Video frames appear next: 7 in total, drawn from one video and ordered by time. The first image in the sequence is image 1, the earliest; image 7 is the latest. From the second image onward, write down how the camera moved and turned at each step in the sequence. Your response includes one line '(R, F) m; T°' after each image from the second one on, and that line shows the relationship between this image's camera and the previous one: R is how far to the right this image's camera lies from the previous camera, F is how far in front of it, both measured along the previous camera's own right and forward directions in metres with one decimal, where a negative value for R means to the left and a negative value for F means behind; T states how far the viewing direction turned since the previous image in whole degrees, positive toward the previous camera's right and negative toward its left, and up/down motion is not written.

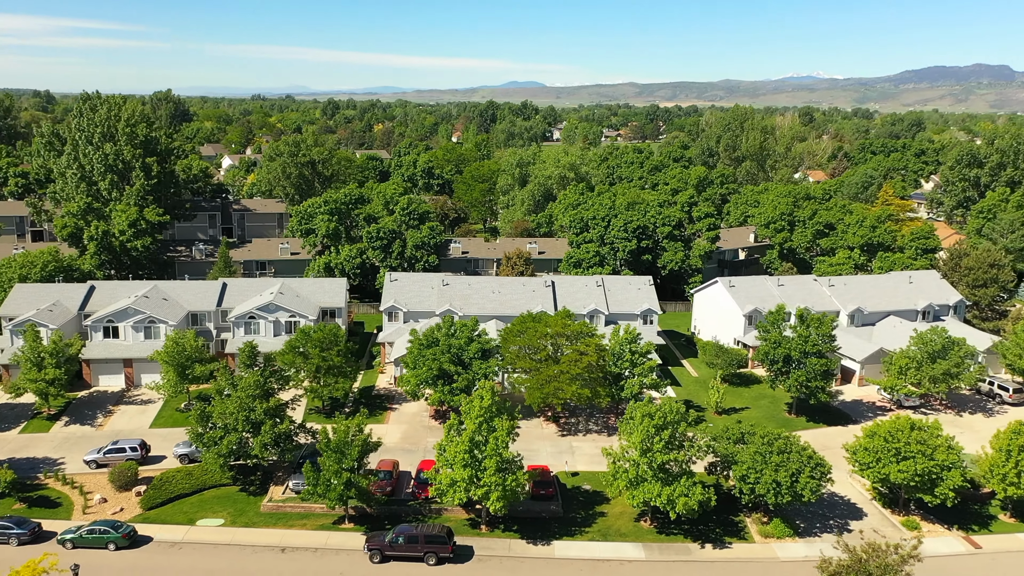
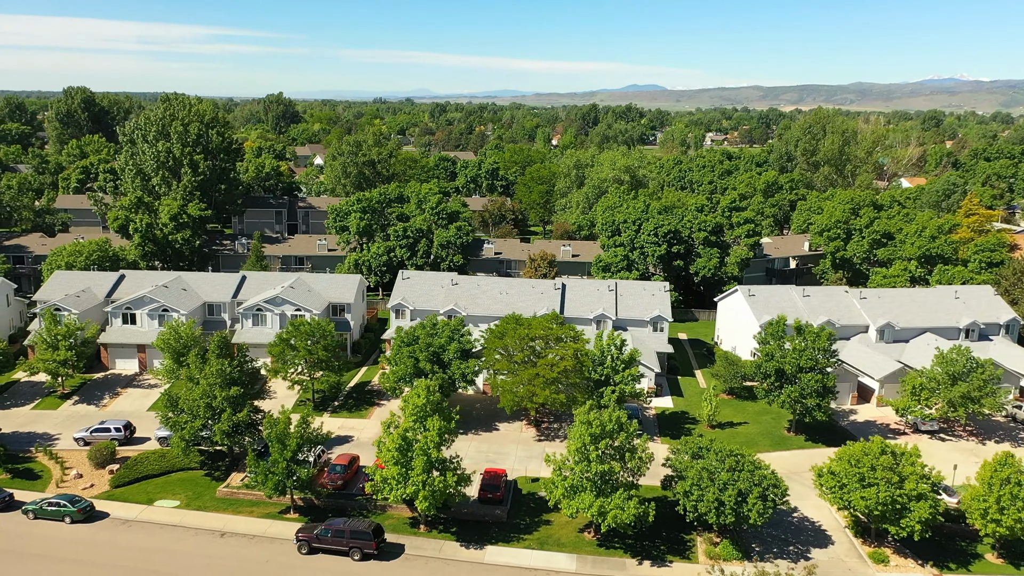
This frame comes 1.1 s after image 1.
(+6.3, +0.9) m; -8°
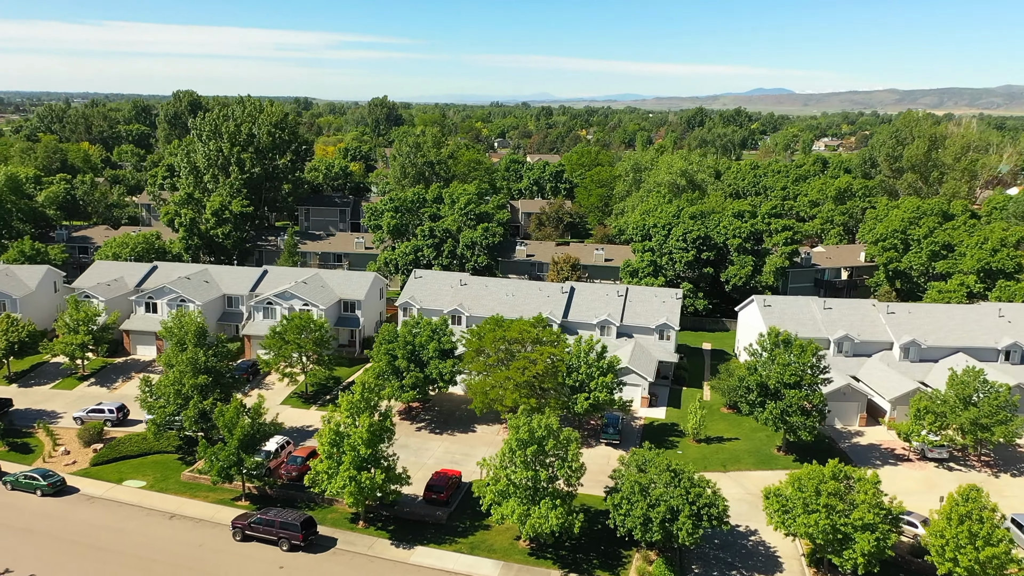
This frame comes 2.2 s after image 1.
(+6.4, +0.9) m; -8°
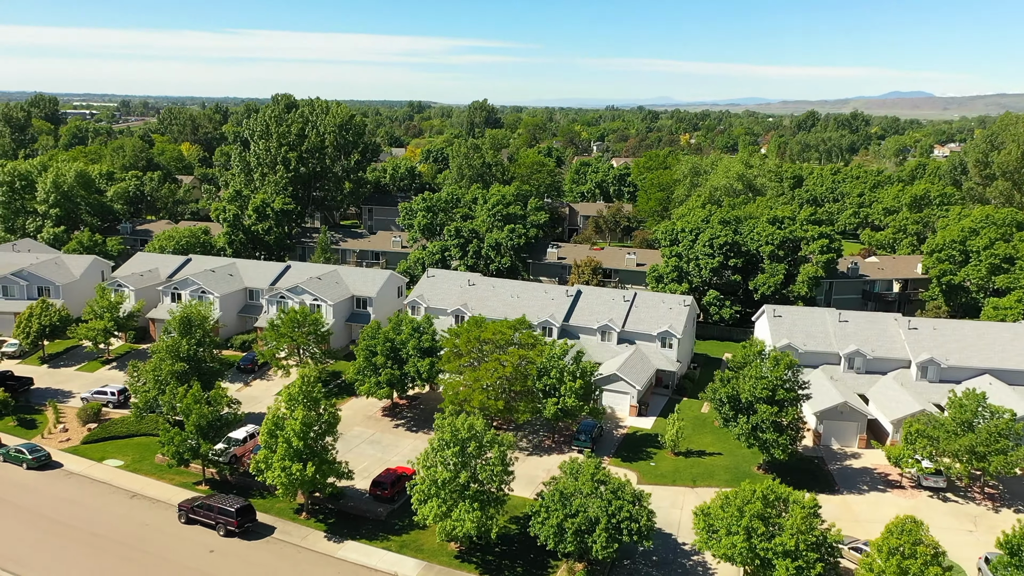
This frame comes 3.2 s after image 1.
(+6.4, +0.9) m; -8°
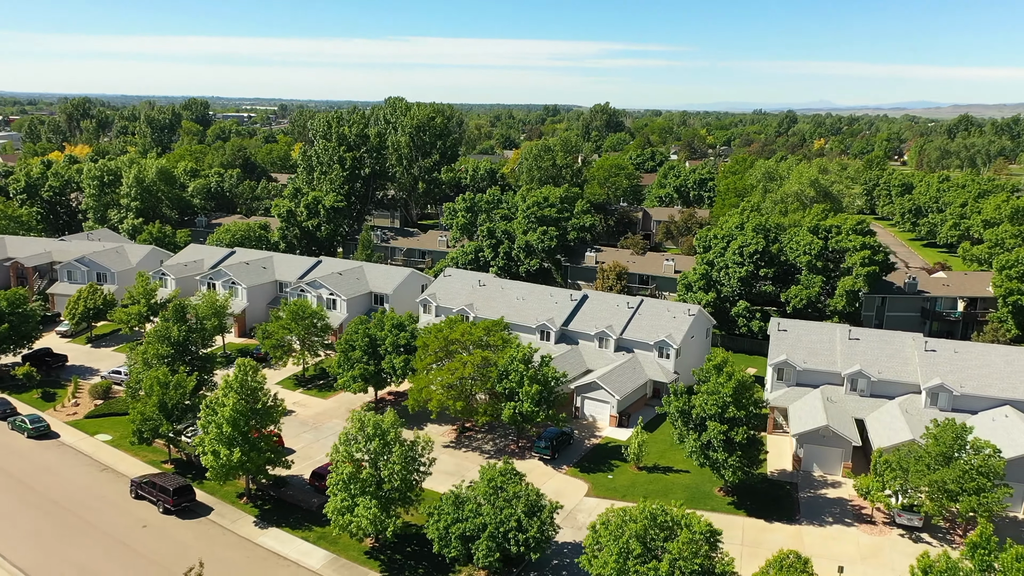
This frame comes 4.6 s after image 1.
(+7.9, +1.1) m; -10°
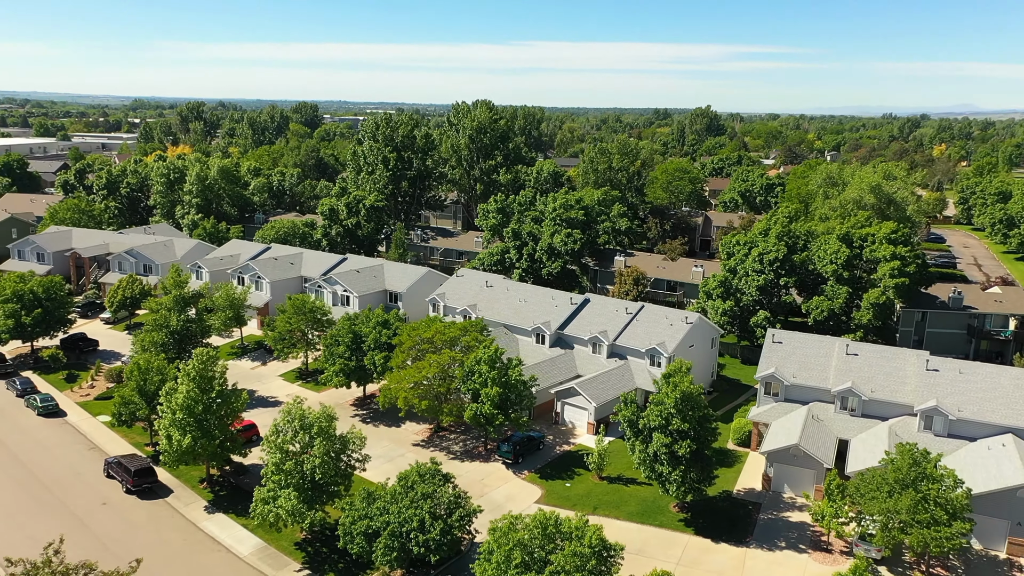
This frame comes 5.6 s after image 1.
(+6.5, +0.8) m; -8°
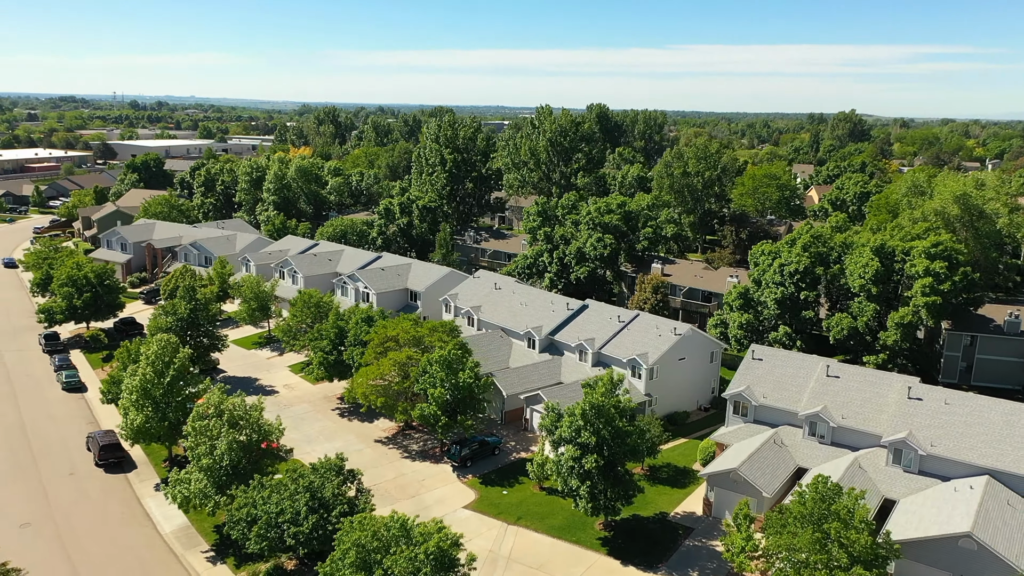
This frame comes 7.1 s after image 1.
(+8.5, +1.3) m; -10°
